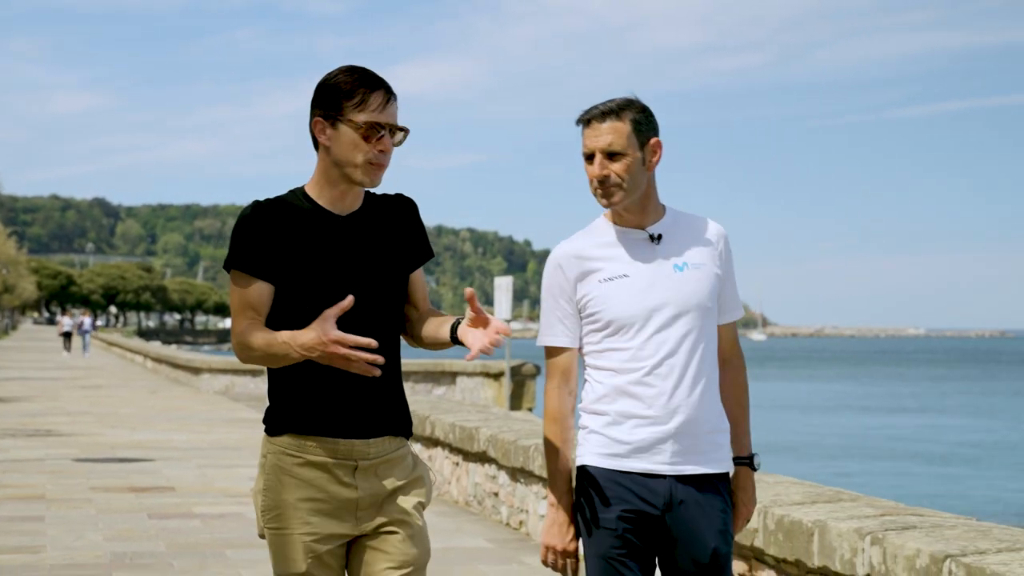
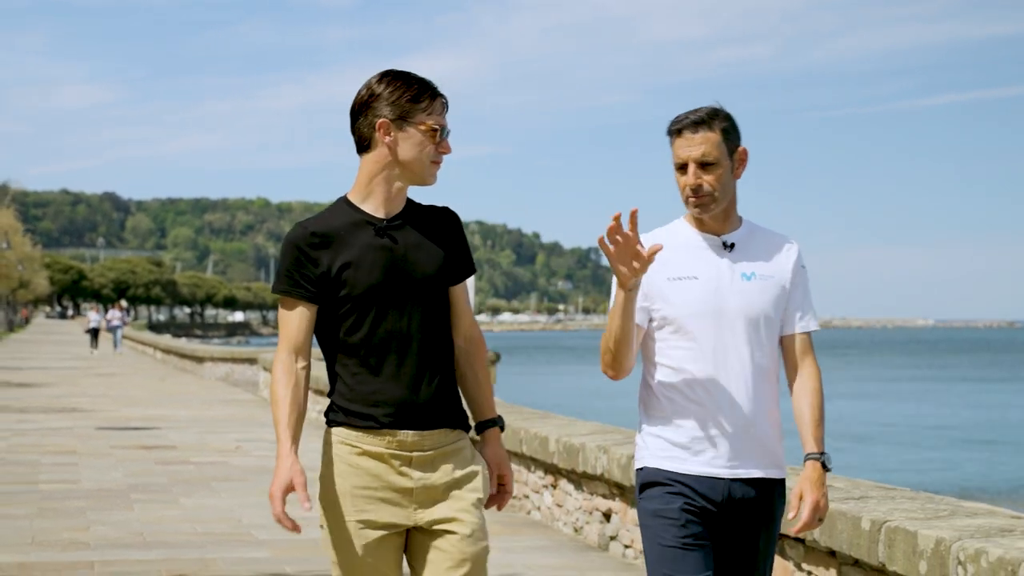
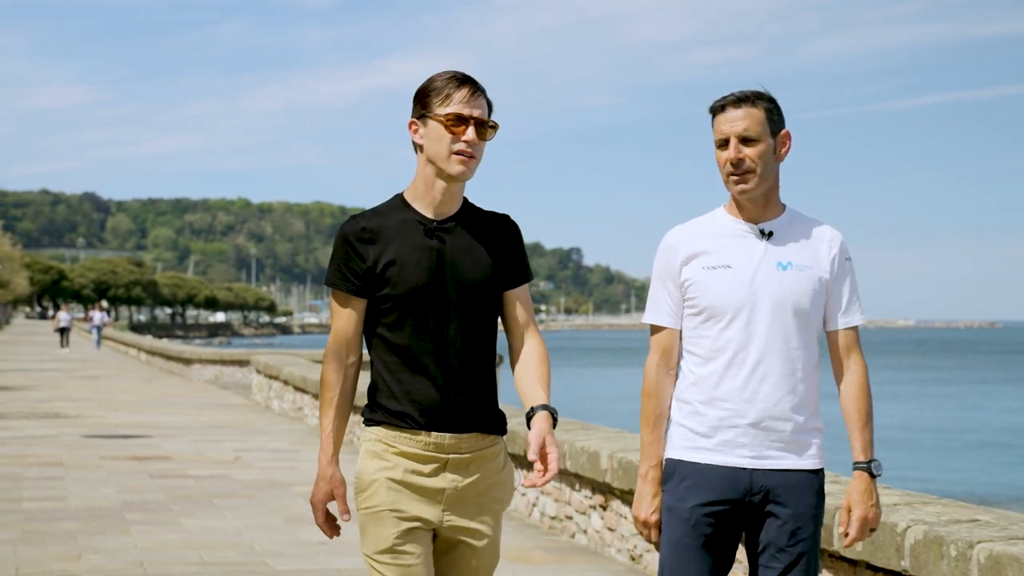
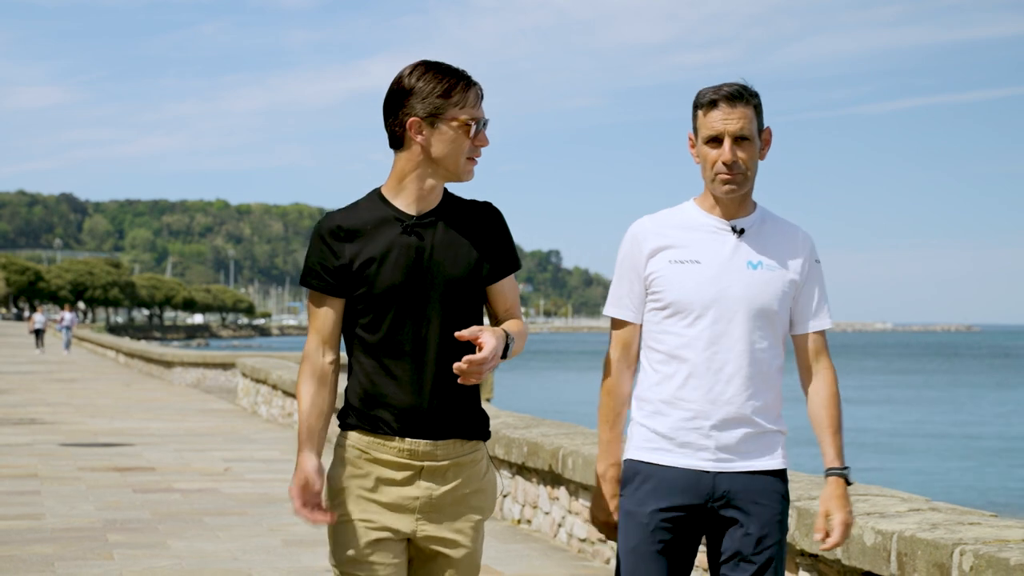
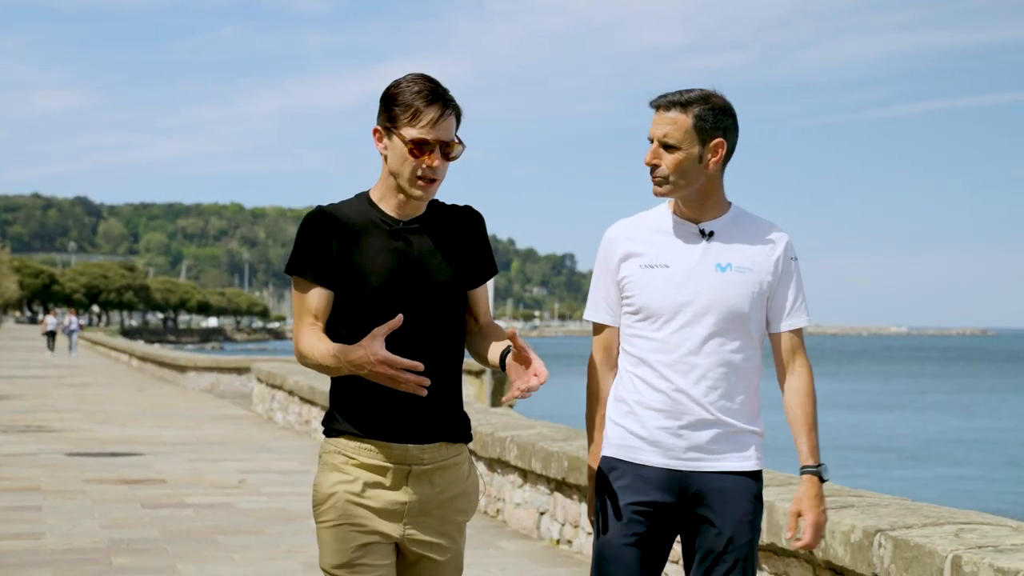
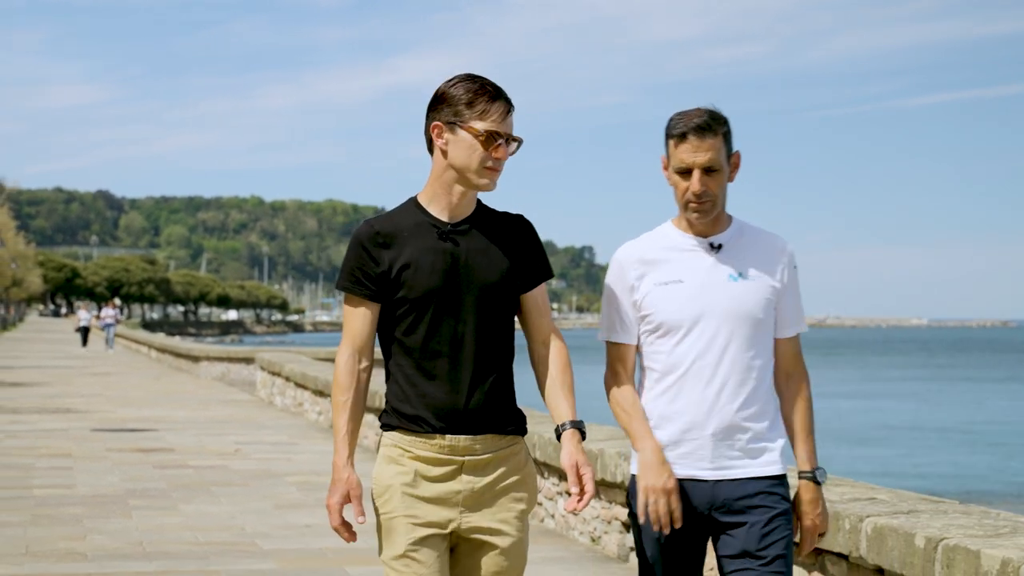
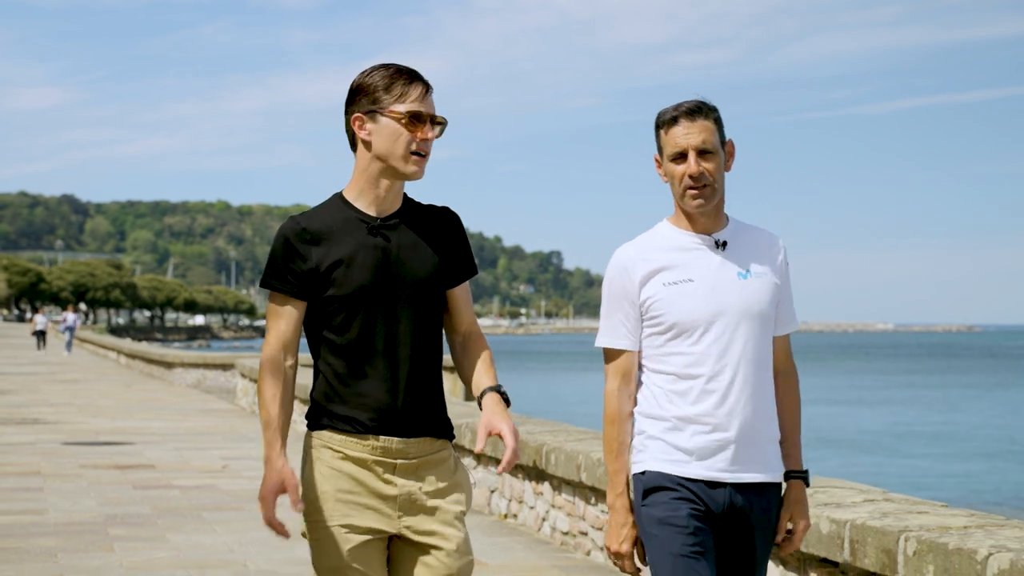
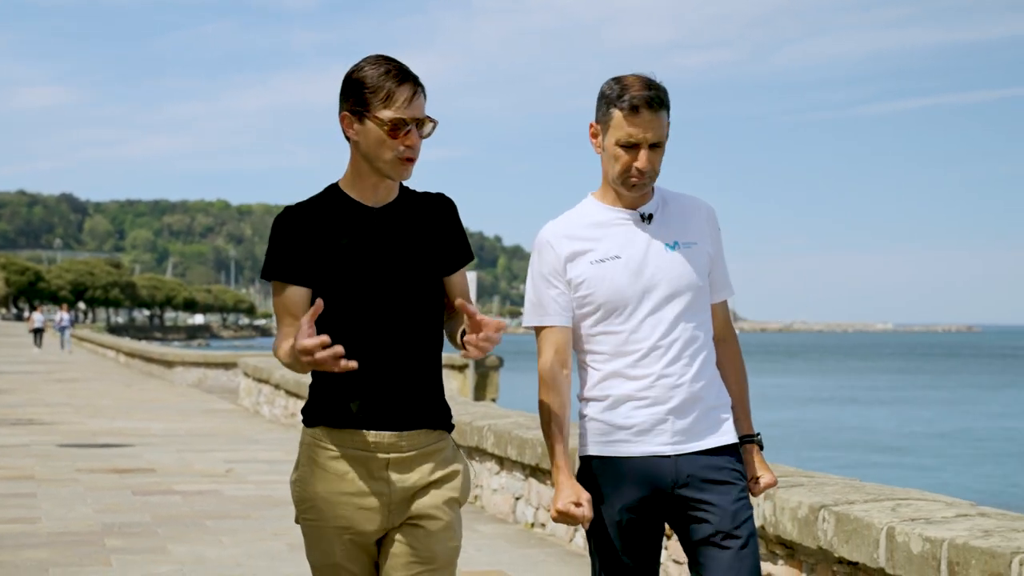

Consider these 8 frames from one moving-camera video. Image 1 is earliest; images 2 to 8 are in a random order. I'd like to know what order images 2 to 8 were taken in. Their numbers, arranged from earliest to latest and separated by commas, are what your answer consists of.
5, 8, 4, 7, 3, 6, 2
